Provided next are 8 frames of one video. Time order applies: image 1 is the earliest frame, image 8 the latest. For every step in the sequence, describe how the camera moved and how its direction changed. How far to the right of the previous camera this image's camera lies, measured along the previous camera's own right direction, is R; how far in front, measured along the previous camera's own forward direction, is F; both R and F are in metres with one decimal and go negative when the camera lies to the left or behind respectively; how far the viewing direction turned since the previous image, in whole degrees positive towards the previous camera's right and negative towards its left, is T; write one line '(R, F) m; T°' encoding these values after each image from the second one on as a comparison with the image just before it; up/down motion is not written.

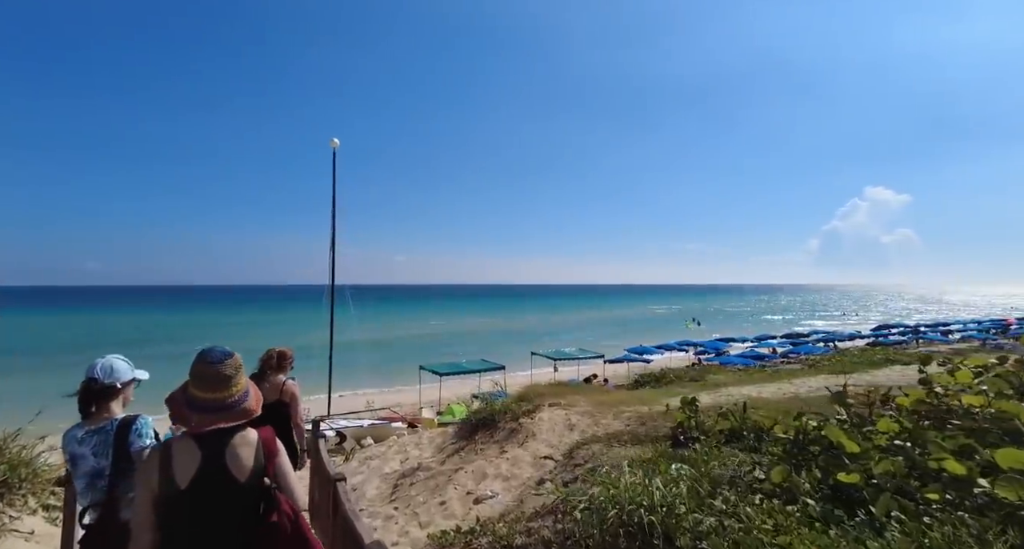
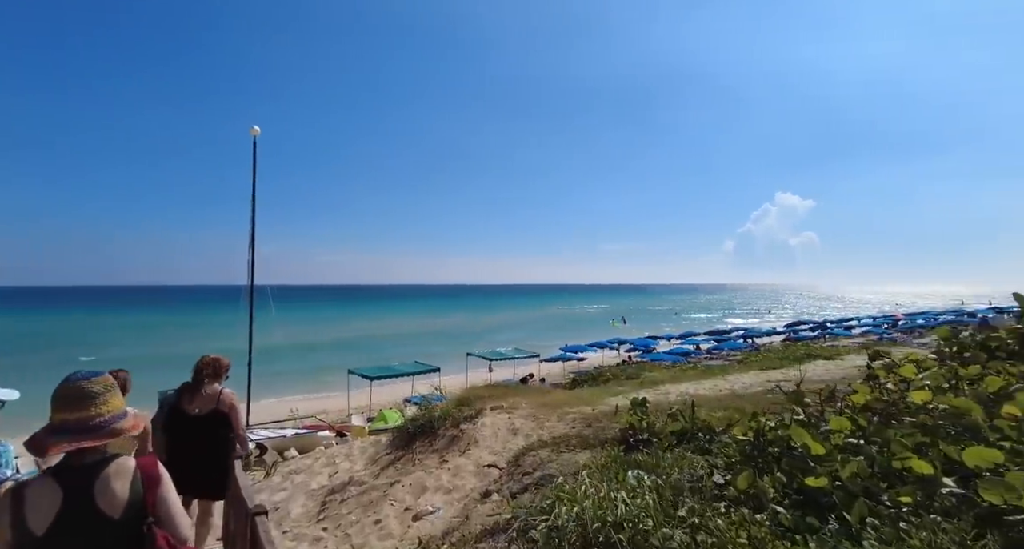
(-0.1, +0.4) m; +8°
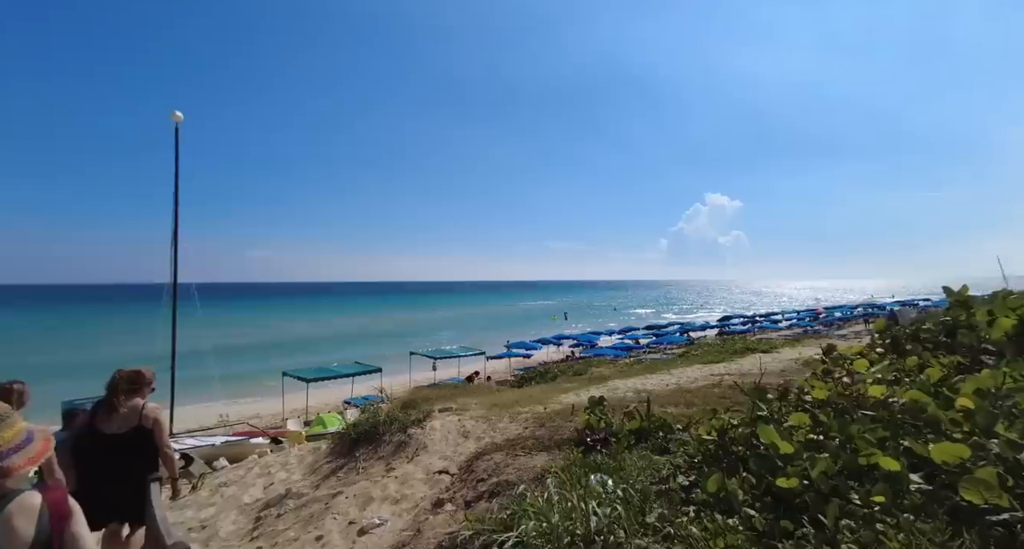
(-0.1, +0.3) m; +6°
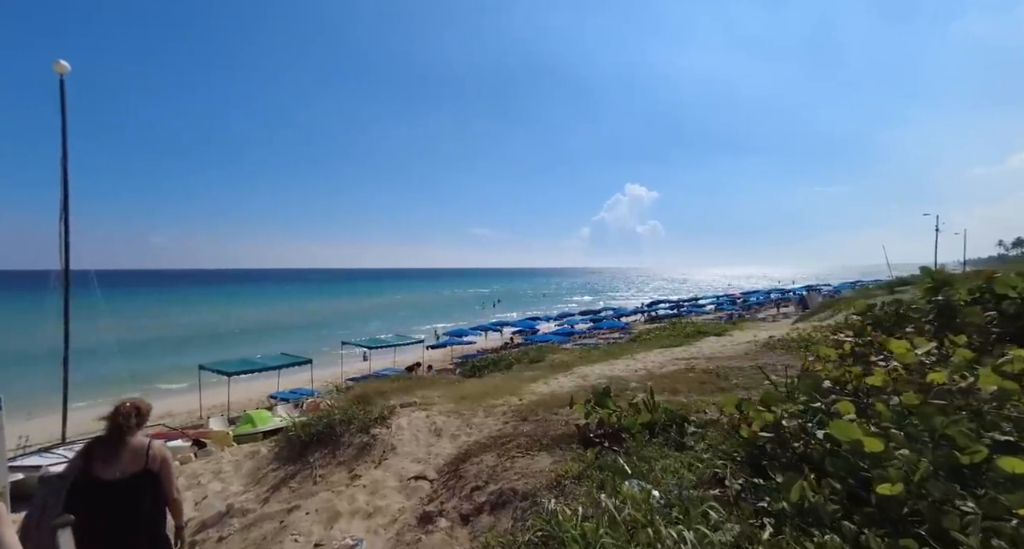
(-0.7, +0.8) m; +8°
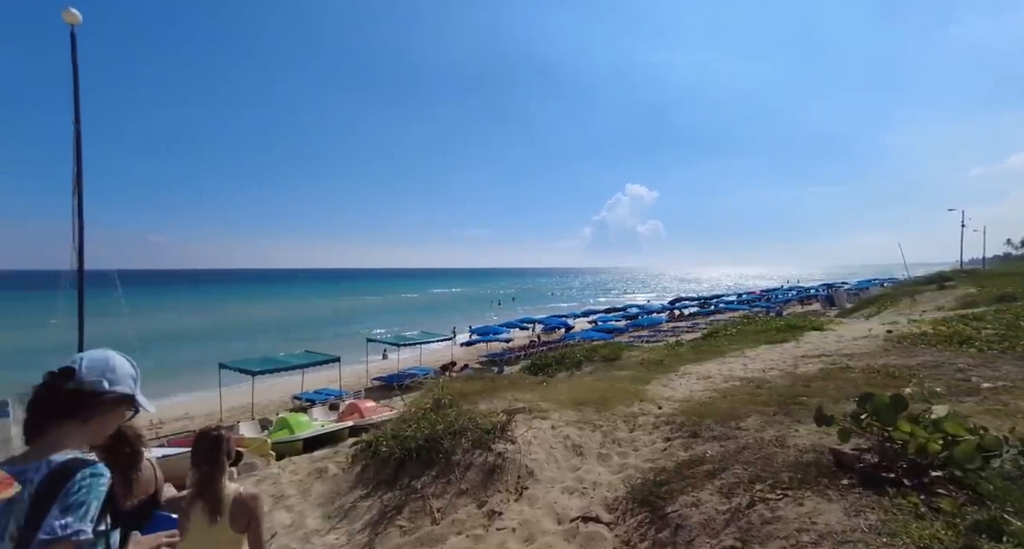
(-1.7, +1.7) m; 0°
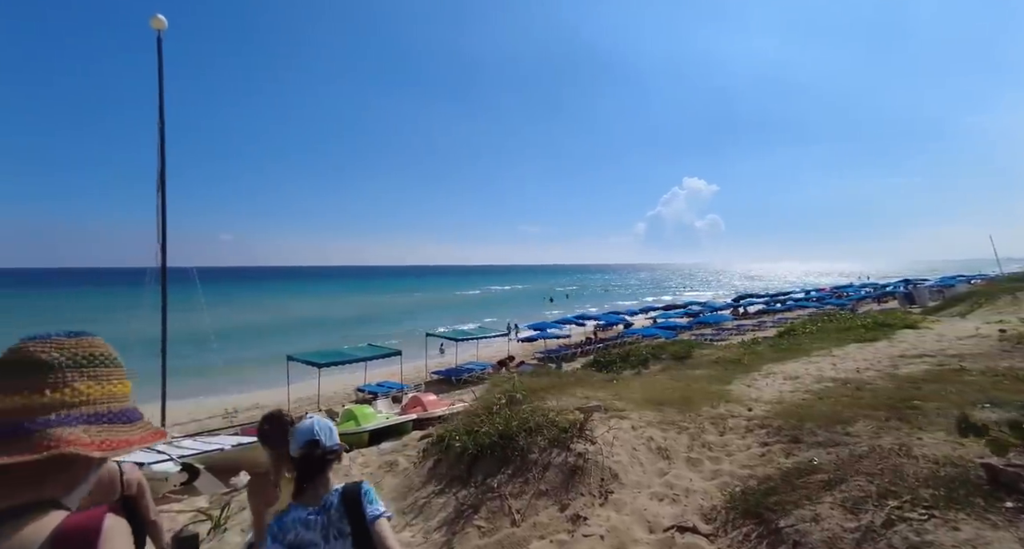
(-0.3, +0.3) m; -6°
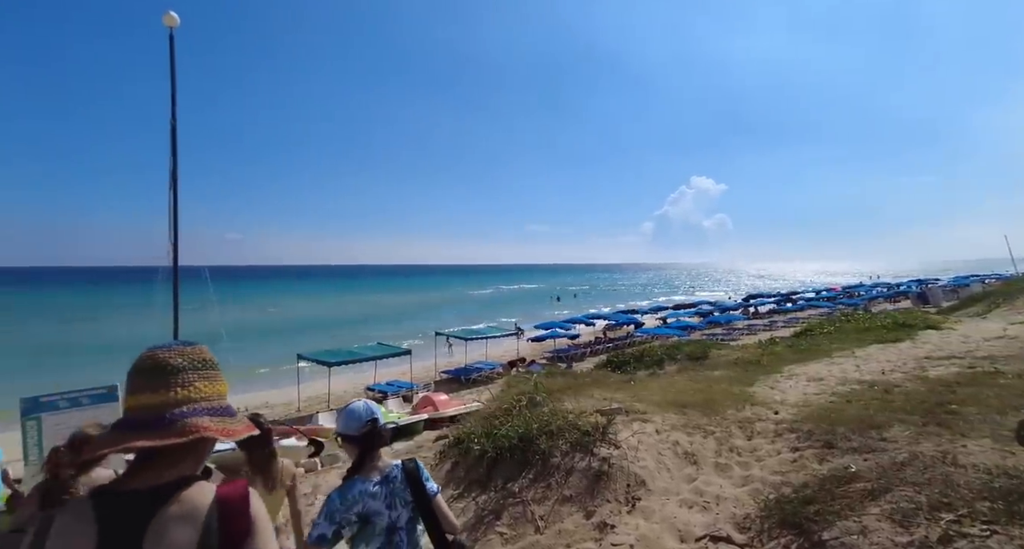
(-0.1, +0.1) m; -1°
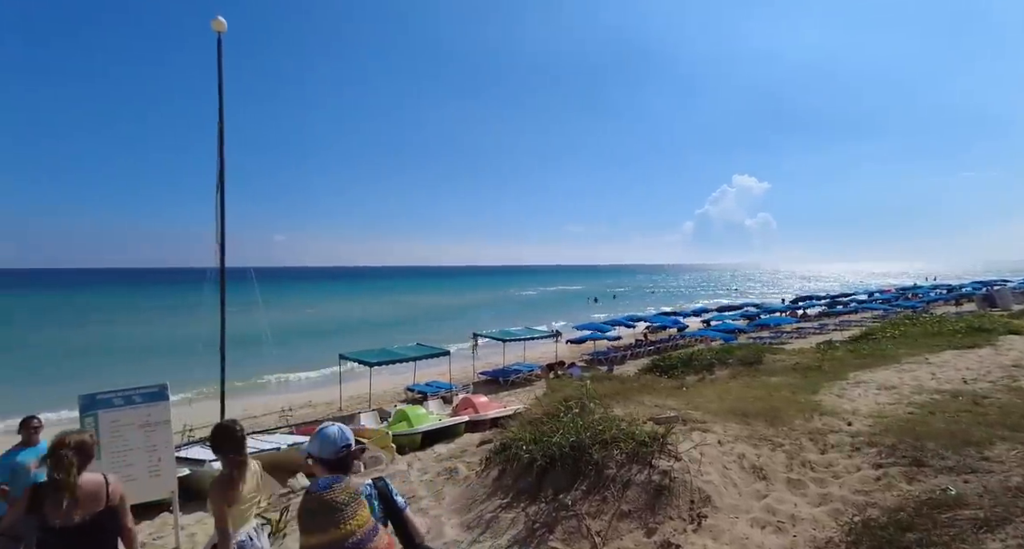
(-0.1, +0.2) m; -4°
